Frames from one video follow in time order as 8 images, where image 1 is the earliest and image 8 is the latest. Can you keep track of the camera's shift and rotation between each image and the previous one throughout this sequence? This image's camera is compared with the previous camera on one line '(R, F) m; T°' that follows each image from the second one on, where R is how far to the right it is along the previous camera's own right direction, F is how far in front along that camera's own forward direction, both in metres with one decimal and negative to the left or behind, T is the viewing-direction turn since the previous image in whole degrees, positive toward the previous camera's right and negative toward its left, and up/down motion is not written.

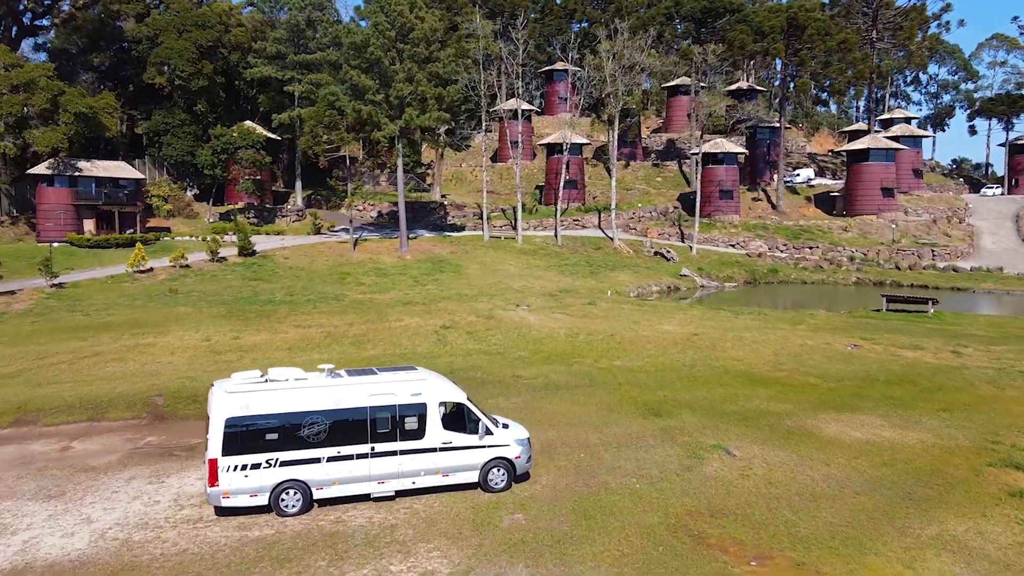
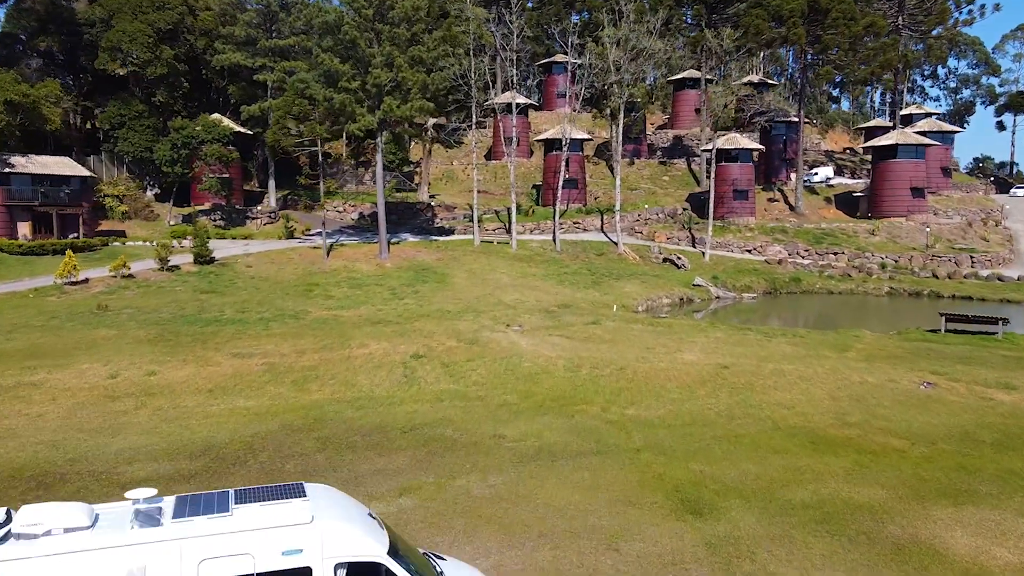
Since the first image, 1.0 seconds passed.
(+0.2, +4.0) m; 0°
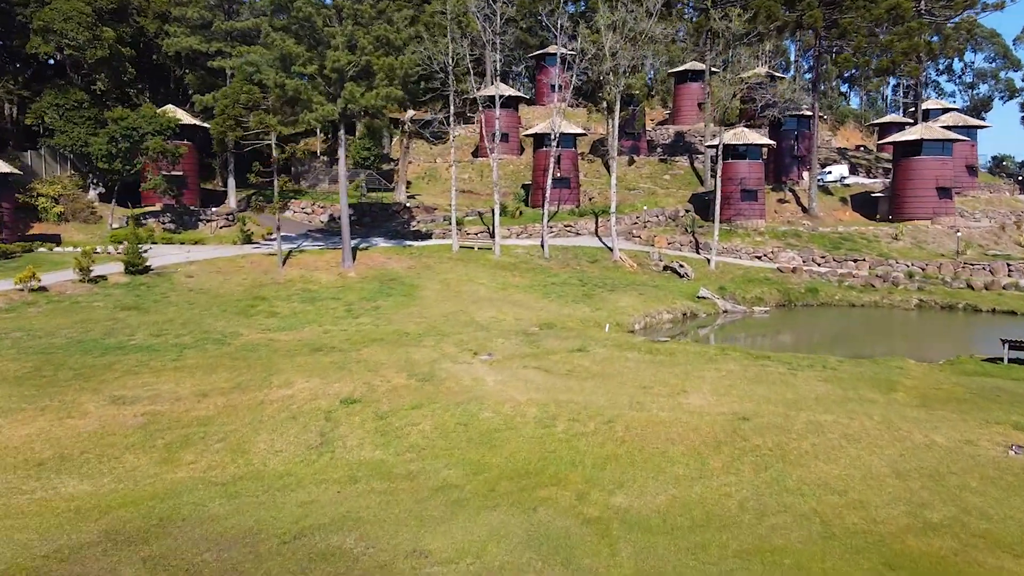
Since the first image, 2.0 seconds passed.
(+0.5, +3.9) m; 0°
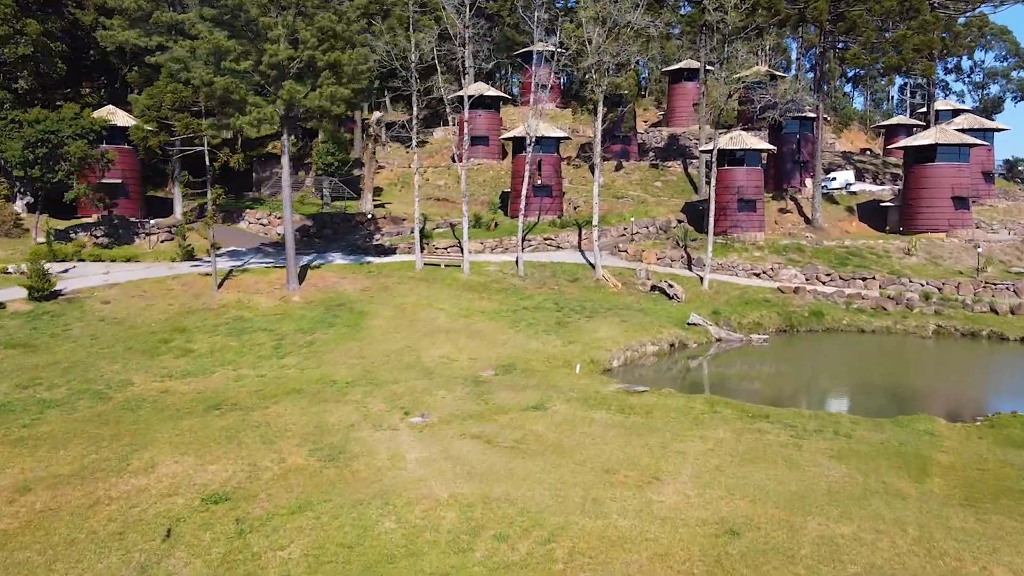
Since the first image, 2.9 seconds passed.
(+0.8, +3.4) m; 0°
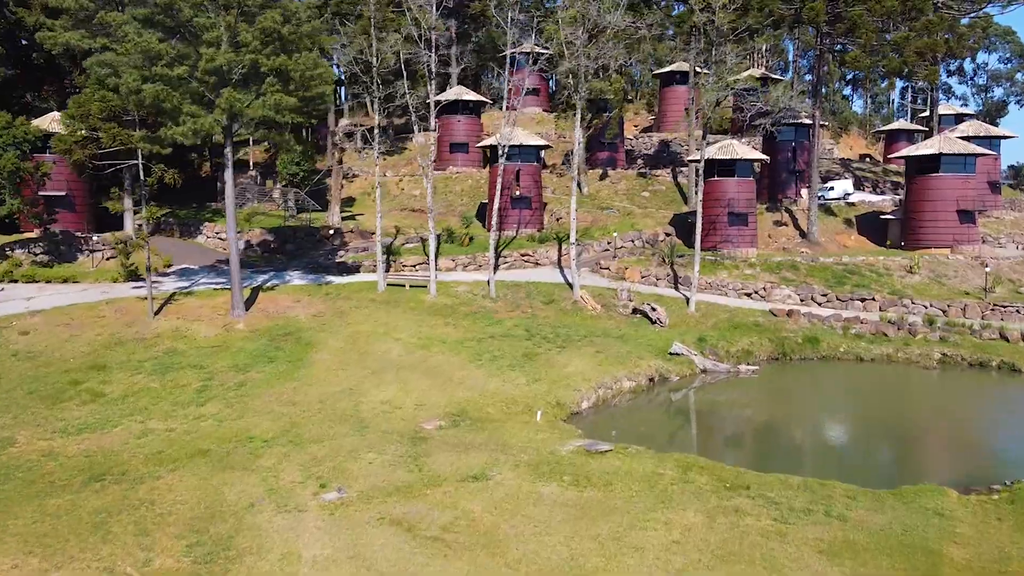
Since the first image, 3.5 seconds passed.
(+0.8, +2.3) m; 0°
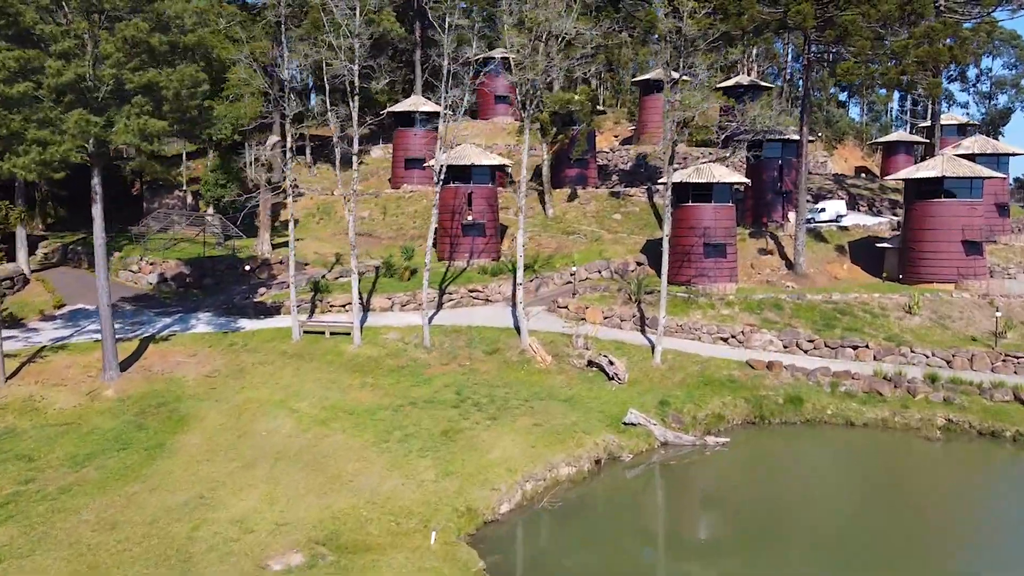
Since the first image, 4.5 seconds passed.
(+1.4, +3.8) m; 0°
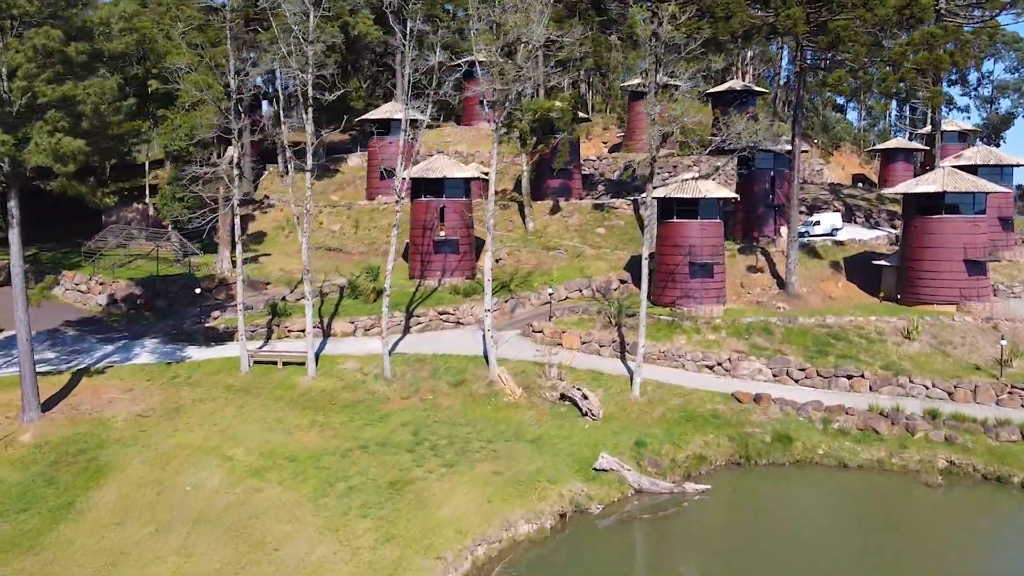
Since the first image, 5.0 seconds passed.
(+0.7, +1.8) m; 0°
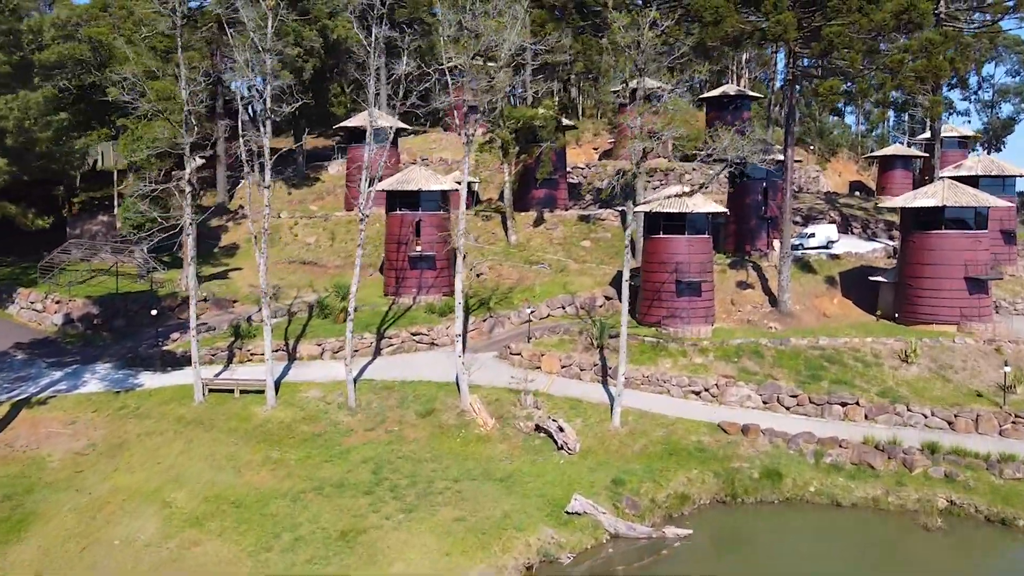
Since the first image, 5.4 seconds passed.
(+0.5, +1.4) m; 0°
